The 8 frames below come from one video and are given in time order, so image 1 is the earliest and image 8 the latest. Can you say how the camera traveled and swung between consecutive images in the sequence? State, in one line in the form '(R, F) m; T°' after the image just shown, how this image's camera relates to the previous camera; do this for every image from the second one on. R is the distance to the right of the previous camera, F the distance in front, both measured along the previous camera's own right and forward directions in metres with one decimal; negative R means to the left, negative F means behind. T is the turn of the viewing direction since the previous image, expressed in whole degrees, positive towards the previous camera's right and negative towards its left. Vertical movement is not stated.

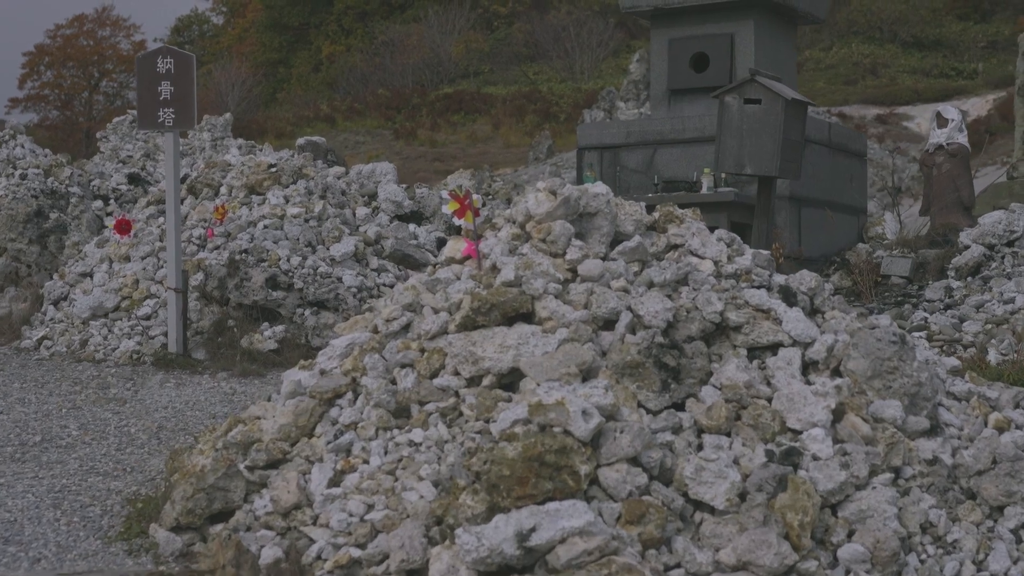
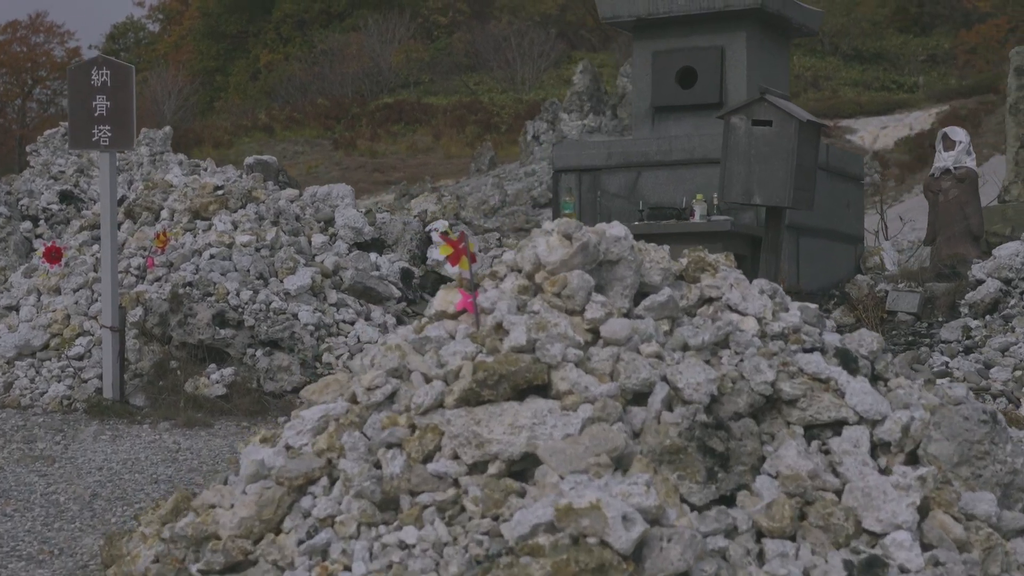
(-0.2, +1.0) m; +2°
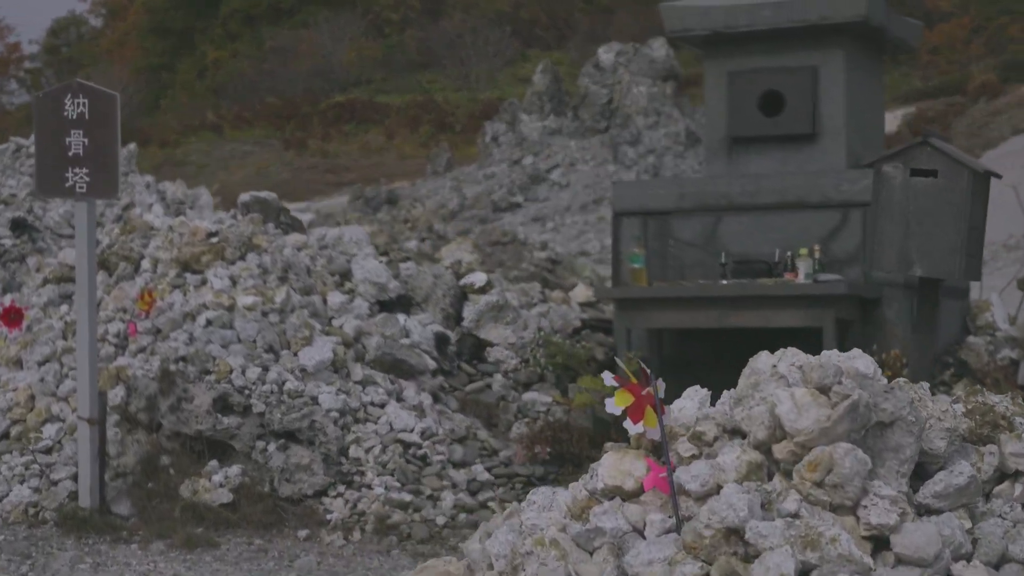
(-0.5, +1.7) m; +2°
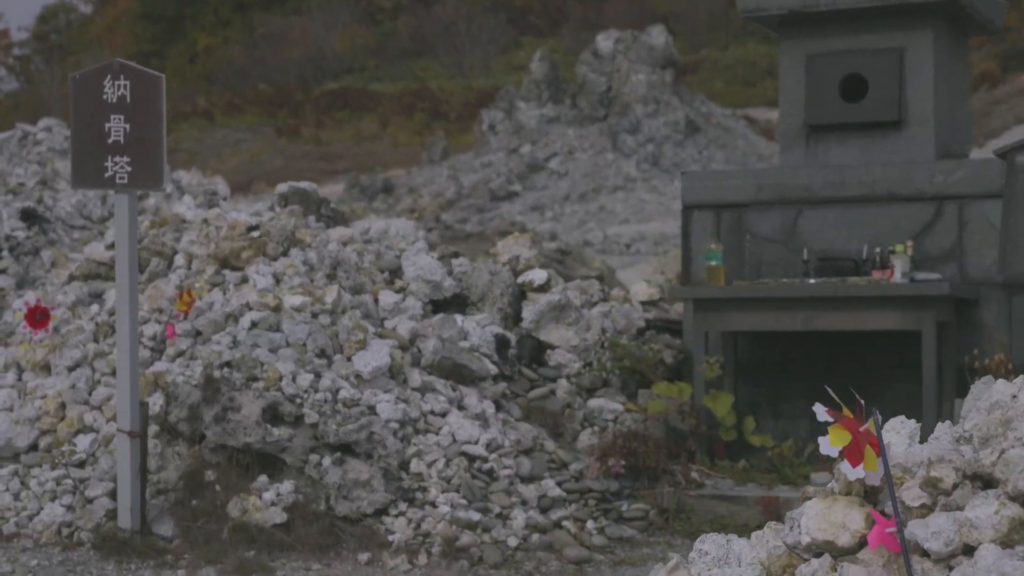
(-0.3, +0.6) m; 0°
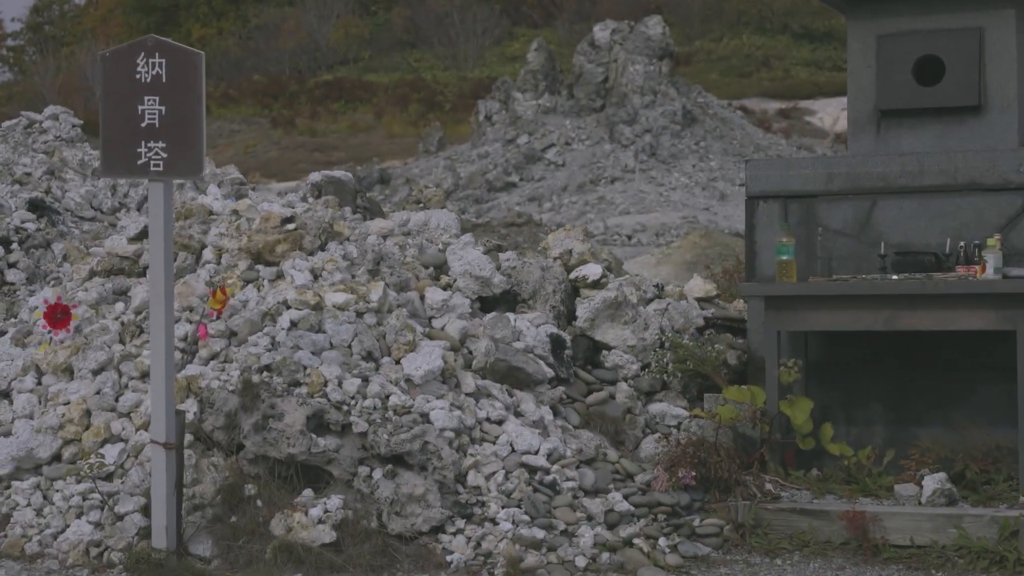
(-0.3, +0.5) m; 0°
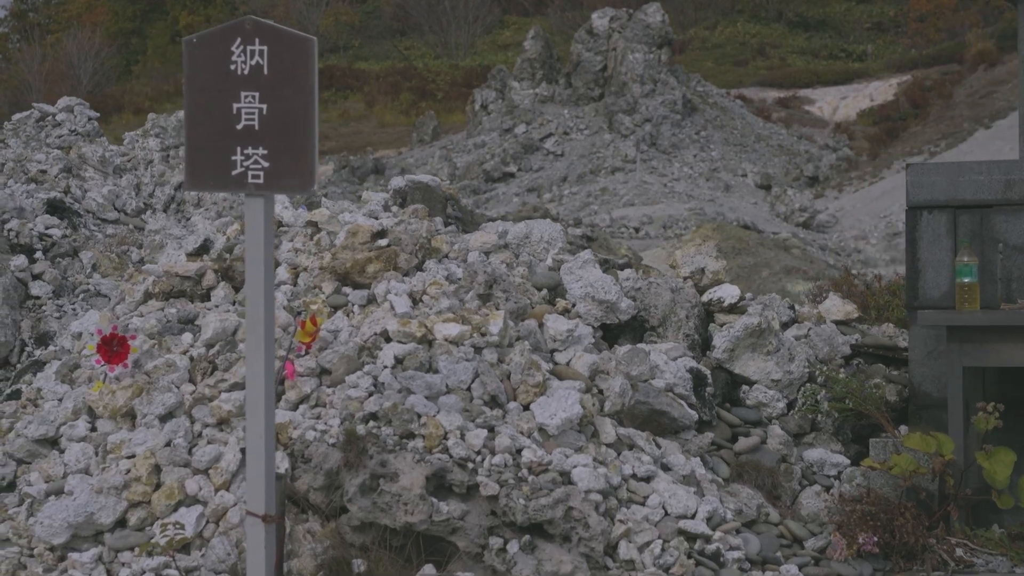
(-0.5, +1.1) m; +1°
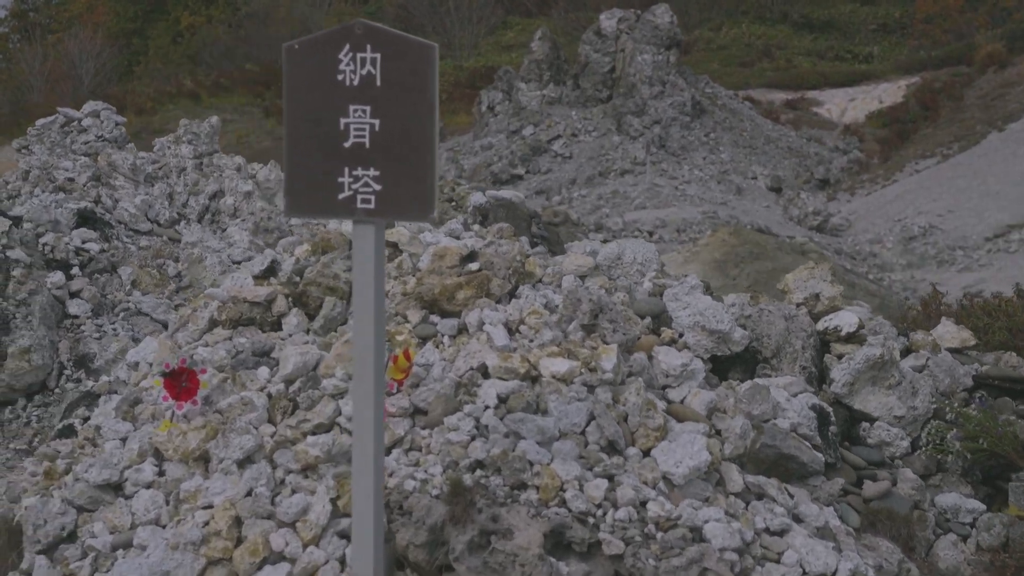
(-0.3, +0.5) m; 0°
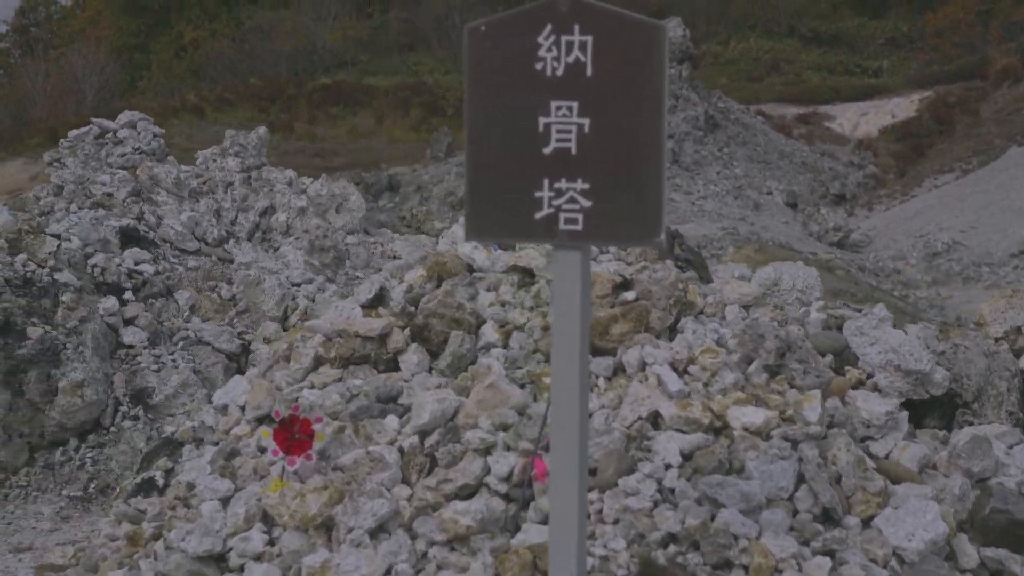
(-0.5, +0.8) m; 0°
